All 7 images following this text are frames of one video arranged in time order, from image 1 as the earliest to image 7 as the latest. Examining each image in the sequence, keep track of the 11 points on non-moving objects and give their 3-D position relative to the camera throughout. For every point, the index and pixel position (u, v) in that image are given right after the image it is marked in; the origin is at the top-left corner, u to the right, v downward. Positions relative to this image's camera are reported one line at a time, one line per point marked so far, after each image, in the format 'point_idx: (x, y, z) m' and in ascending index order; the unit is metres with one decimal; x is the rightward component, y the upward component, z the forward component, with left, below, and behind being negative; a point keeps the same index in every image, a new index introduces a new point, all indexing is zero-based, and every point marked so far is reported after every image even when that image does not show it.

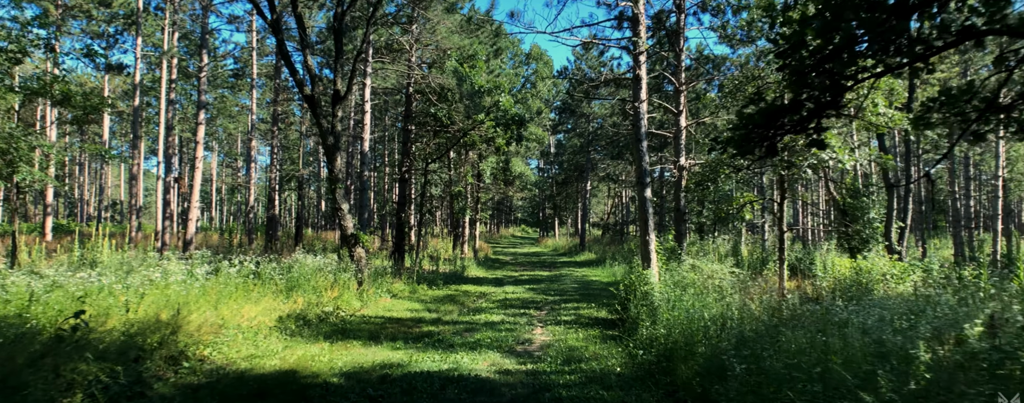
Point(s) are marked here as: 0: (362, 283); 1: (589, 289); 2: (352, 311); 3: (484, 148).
0: (-2.7, -1.5, +10.1) m
1: (+1.8, -2.1, +13.4) m
2: (-2.5, -1.8, +8.8) m
3: (-0.9, +1.8, +19.2) m
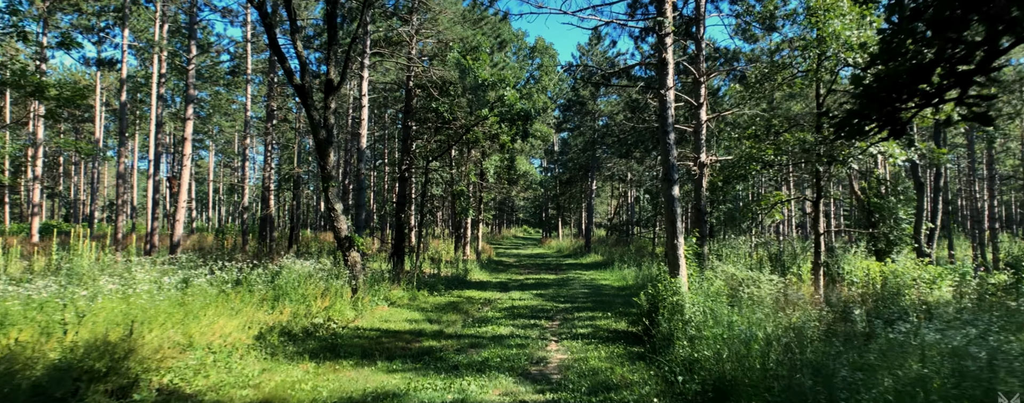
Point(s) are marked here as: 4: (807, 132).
0: (-2.5, -1.5, +9.3) m
1: (+2.0, -2.1, +12.5) m
2: (-2.4, -1.8, +7.9) m
3: (-0.8, +1.8, +18.4) m
4: (+4.6, +1.1, +8.6) m
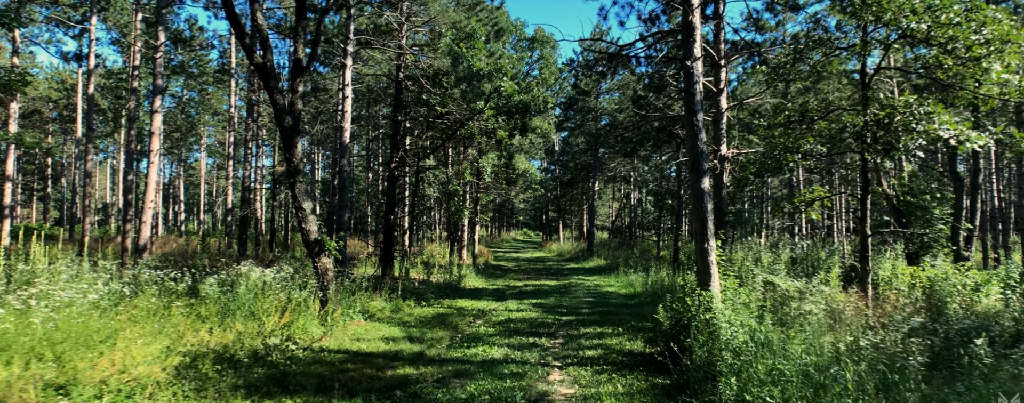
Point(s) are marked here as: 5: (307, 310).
0: (-2.6, -1.4, +8.0) m
1: (+1.9, -2.1, +11.3) m
2: (-2.4, -1.7, +6.7) m
3: (-0.8, +1.8, +17.1) m
4: (+4.5, +1.1, +7.3) m
5: (-2.7, -1.4, +7.3) m
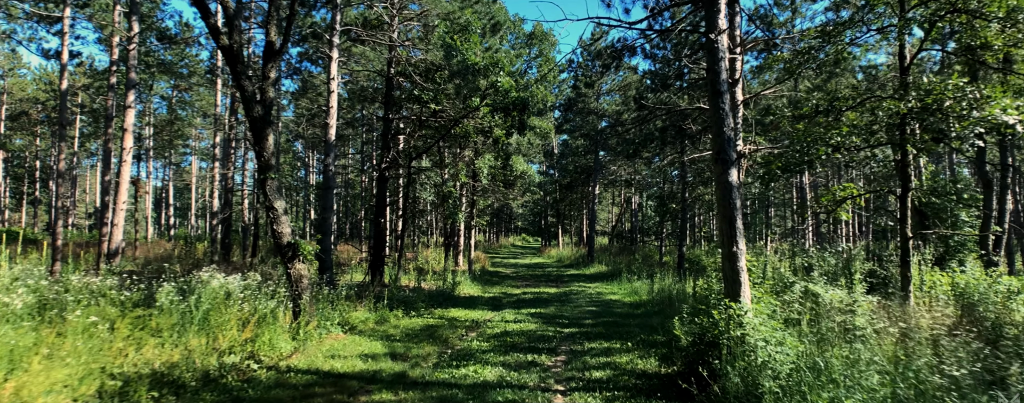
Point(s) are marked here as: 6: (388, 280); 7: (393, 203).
0: (-2.6, -1.4, +7.2) m
1: (+1.9, -2.1, +10.4) m
2: (-2.5, -1.7, +5.8) m
3: (-0.9, +1.7, +16.3) m
4: (+4.4, +1.1, +6.5) m
5: (-2.7, -1.4, +6.4) m
6: (-3.2, -2.1, +14.5) m
7: (-3.4, 0.0, +16.2) m
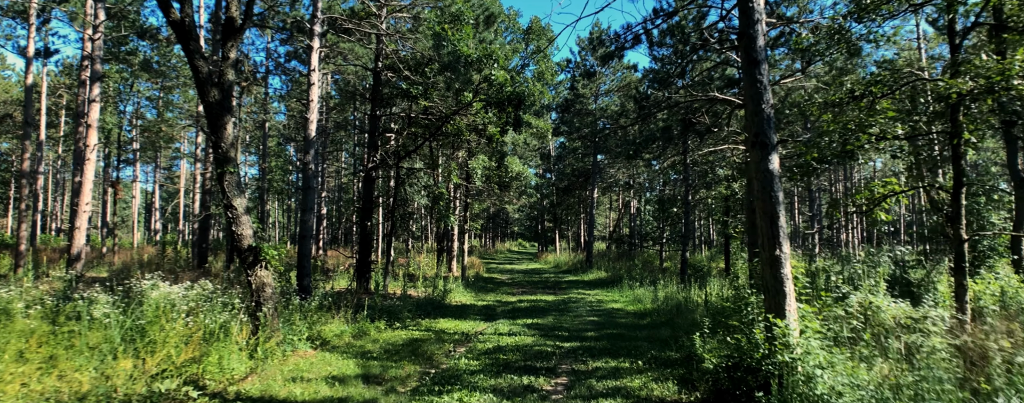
0: (-2.7, -1.4, +6.2) m
1: (+1.8, -2.1, +9.5) m
2: (-2.6, -1.6, +4.9) m
3: (-1.0, +1.7, +15.4) m
4: (+4.4, +1.2, +5.6) m
5: (-2.8, -1.3, +5.5) m
6: (-3.4, -2.1, +13.6) m
7: (-3.6, -0.1, +15.3) m
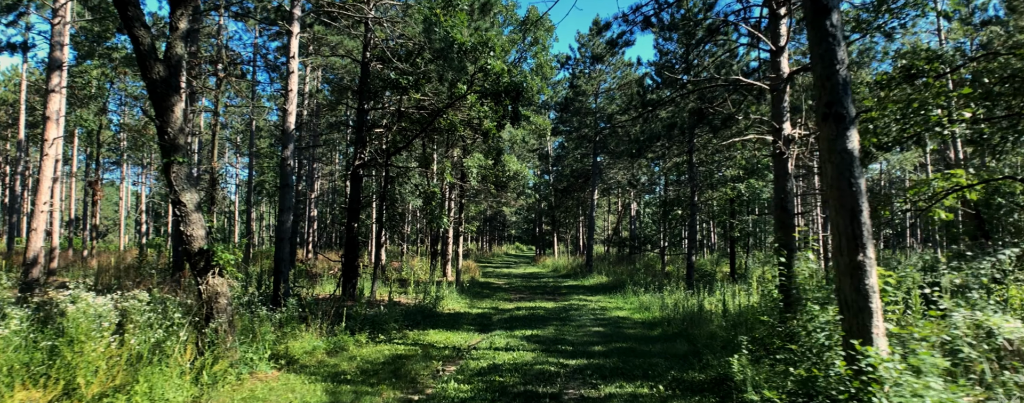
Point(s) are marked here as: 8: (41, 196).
0: (-2.7, -1.3, +5.3) m
1: (+1.7, -2.1, +8.5) m
2: (-2.6, -1.6, +3.9) m
3: (-1.1, +1.7, +14.5) m
4: (+4.4, +1.2, +4.7) m
5: (-2.8, -1.3, +4.5) m
6: (-3.4, -2.1, +12.6) m
7: (-3.6, -0.1, +14.3) m
8: (-9.0, +0.1, +10.8) m
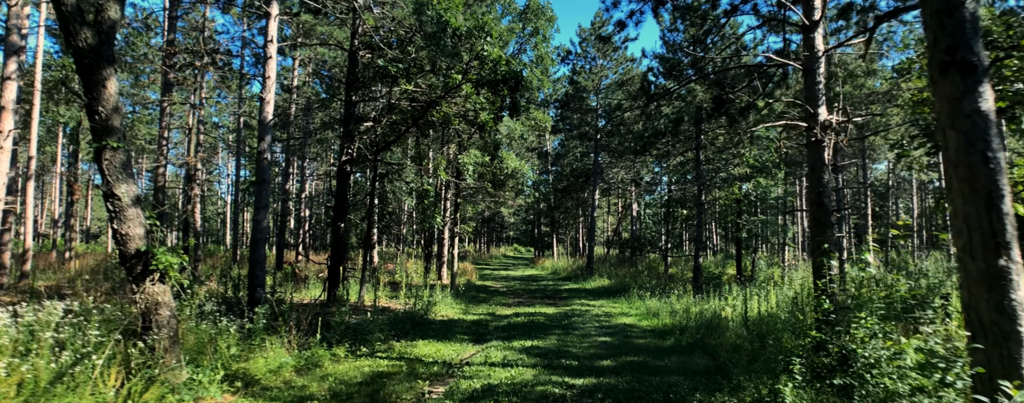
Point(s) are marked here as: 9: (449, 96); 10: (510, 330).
0: (-2.8, -1.3, +4.4) m
1: (+1.7, -2.0, +7.7) m
2: (-2.6, -1.5, +3.0) m
3: (-1.2, +1.7, +13.6) m
4: (+4.3, +1.3, +3.9) m
5: (-2.8, -1.2, +3.6) m
6: (-3.5, -2.1, +11.8) m
7: (-3.7, -0.1, +13.4) m
8: (-9.1, +0.1, +9.9) m
9: (-1.3, +2.2, +11.5) m
10: (0.0, -2.2, +9.4) m
